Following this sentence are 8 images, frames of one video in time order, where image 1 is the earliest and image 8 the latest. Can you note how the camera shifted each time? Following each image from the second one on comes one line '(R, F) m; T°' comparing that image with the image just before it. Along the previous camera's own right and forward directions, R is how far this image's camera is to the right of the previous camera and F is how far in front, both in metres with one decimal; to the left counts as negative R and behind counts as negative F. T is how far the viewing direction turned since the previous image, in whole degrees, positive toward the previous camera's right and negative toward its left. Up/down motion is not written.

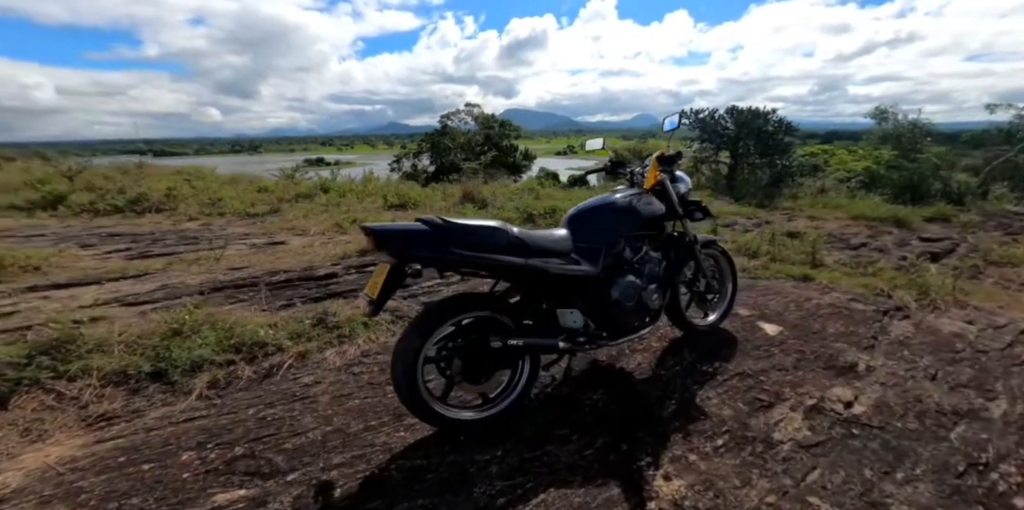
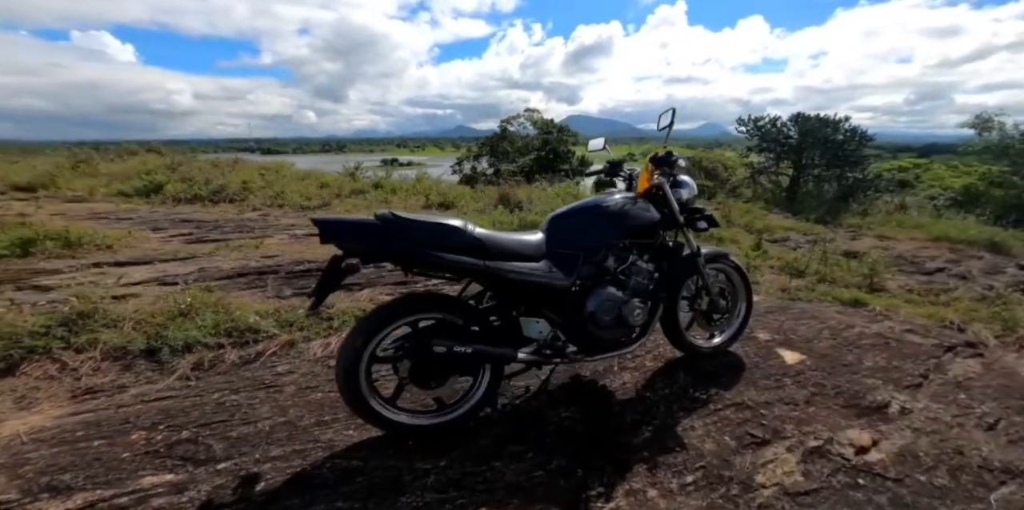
(+0.4, +0.2) m; -7°
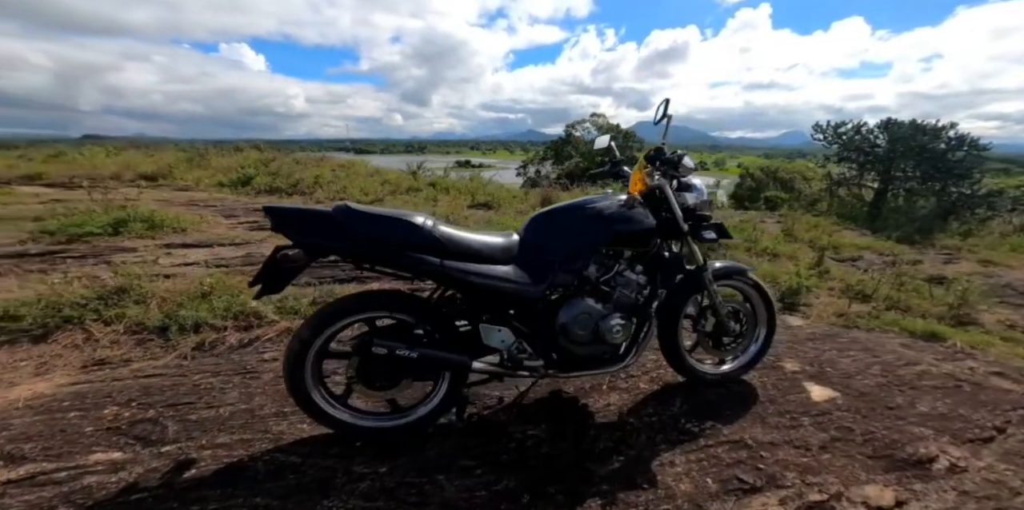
(+0.4, +0.2) m; -8°
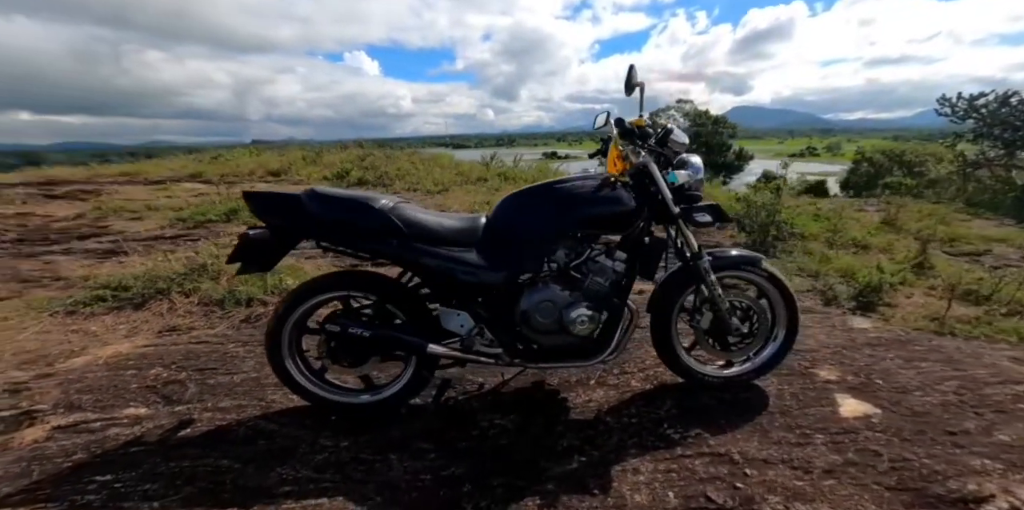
(+0.6, +0.1) m; -12°
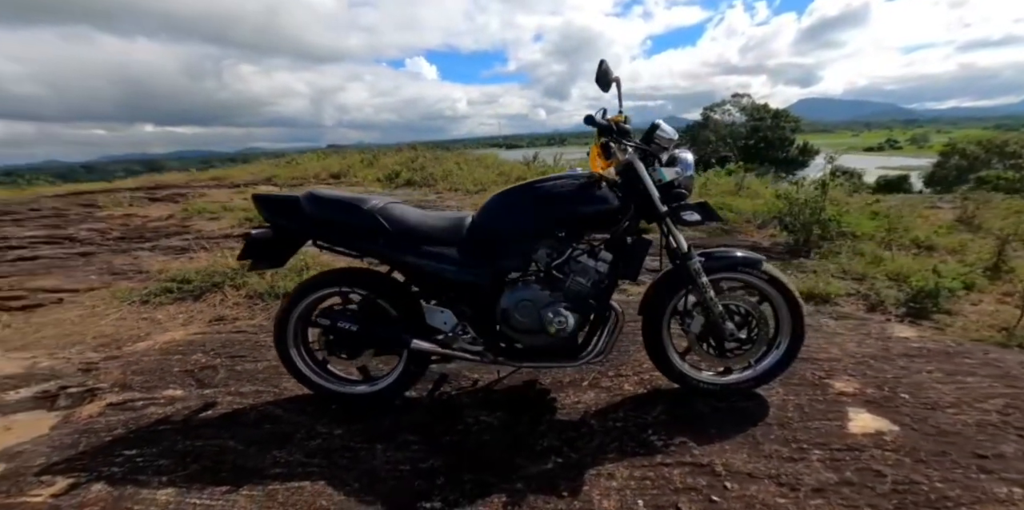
(+0.3, 0.0) m; -7°
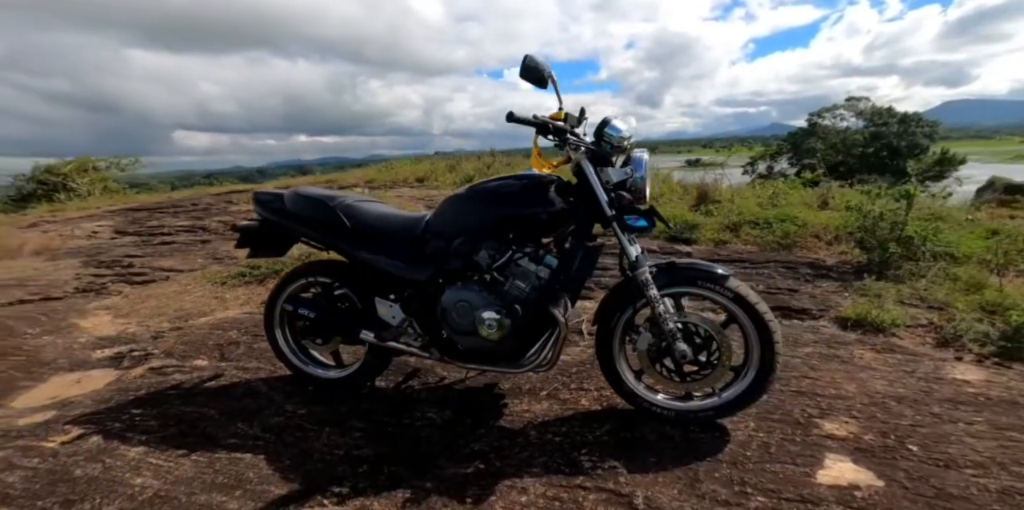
(+0.6, +0.1) m; -12°
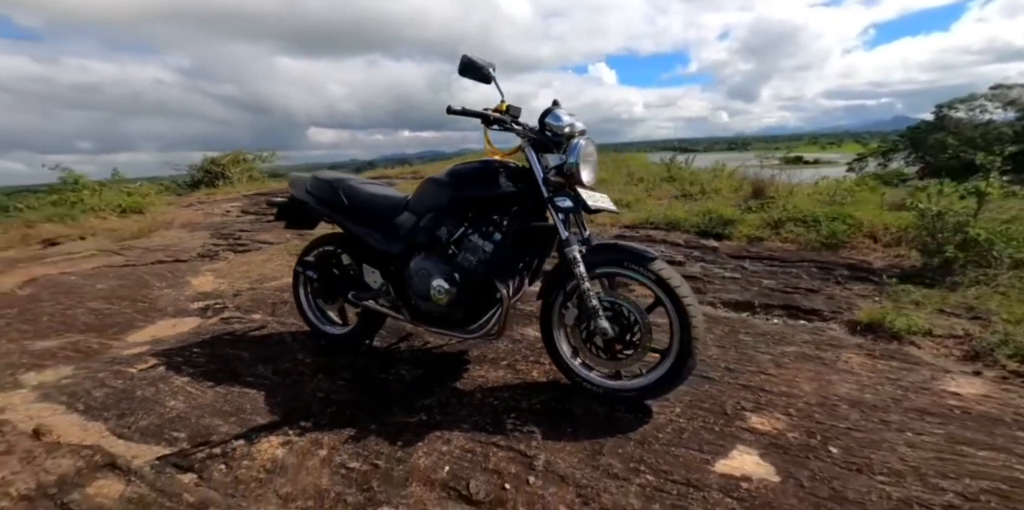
(+0.6, -0.1) m; -12°
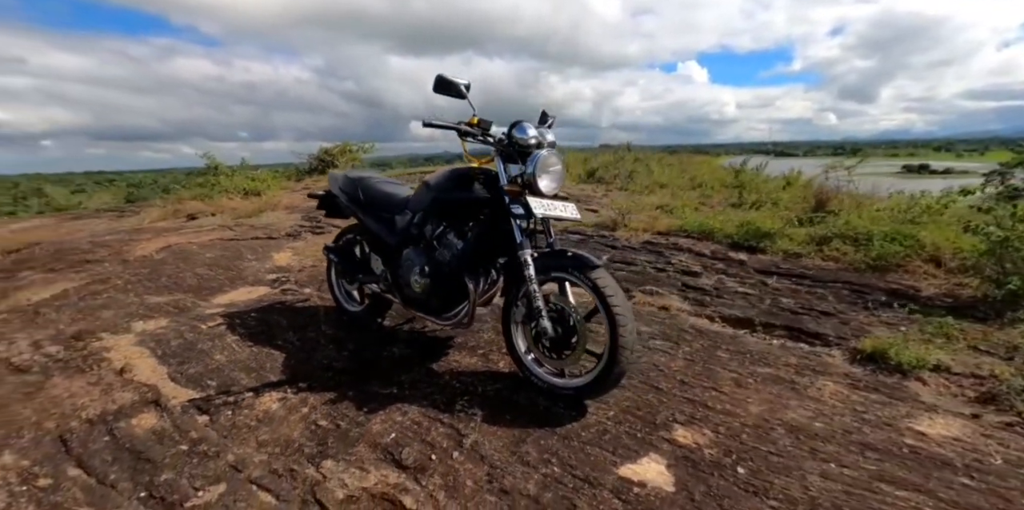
(+0.6, -0.1) m; -11°
